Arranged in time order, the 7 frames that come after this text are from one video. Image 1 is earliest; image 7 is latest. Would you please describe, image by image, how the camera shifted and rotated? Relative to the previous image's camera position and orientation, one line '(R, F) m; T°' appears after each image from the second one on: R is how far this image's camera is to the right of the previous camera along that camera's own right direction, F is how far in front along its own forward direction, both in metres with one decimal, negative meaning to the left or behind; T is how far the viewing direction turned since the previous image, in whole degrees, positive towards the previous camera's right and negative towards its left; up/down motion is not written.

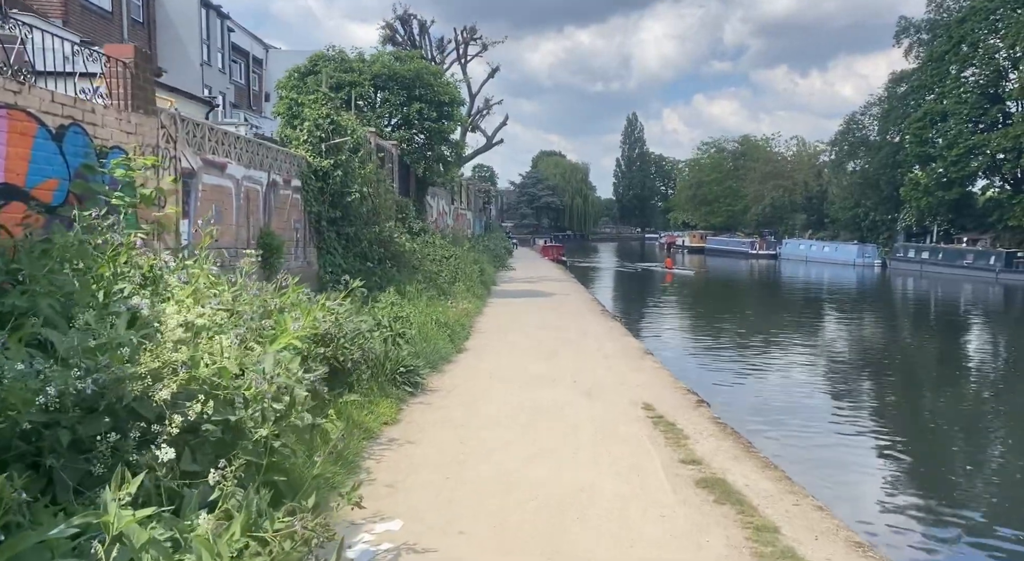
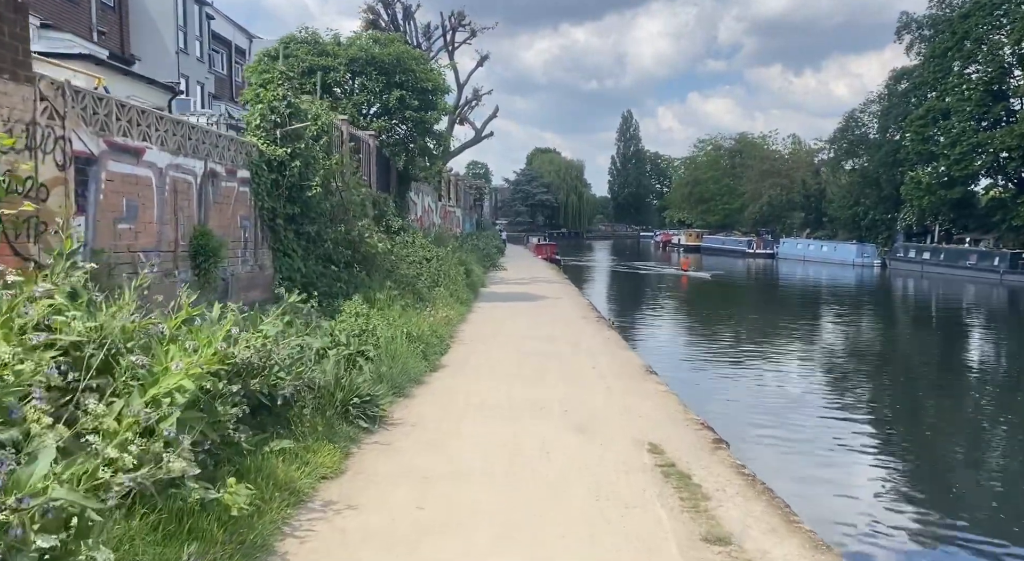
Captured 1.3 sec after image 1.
(+0.1, +1.7) m; 0°
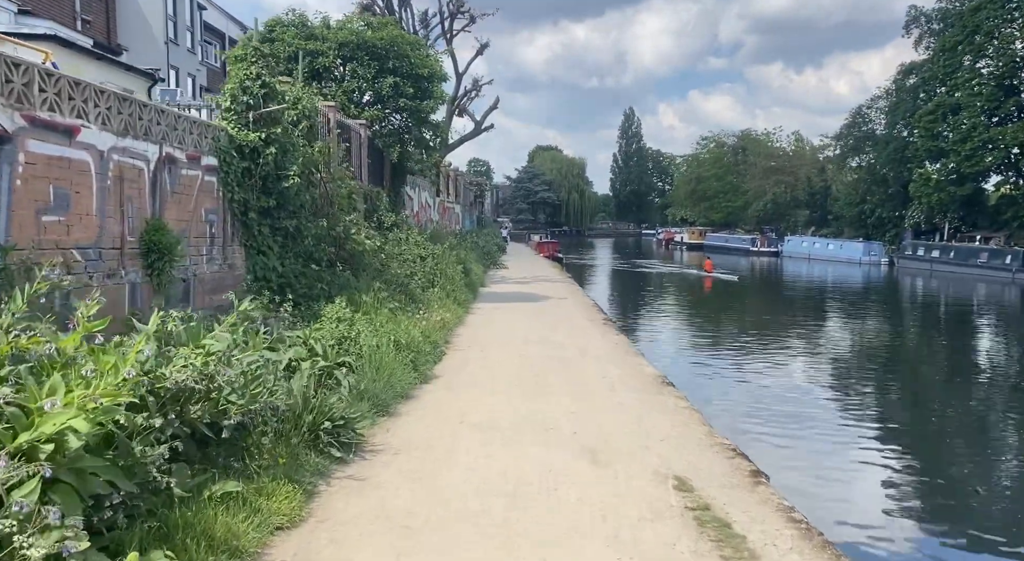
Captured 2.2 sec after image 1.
(0.0, +1.2) m; 0°
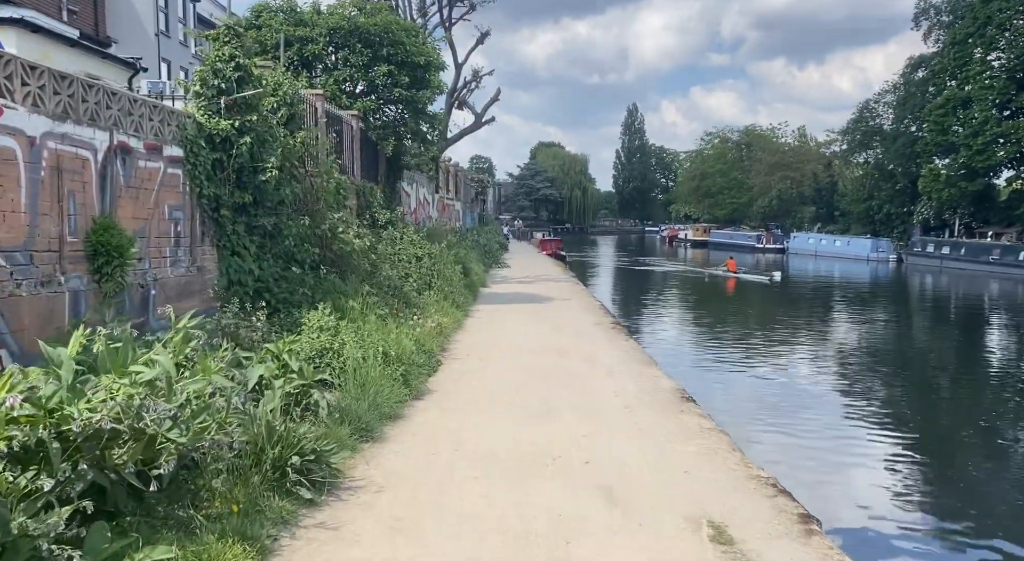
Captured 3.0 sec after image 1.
(0.0, +1.0) m; 0°
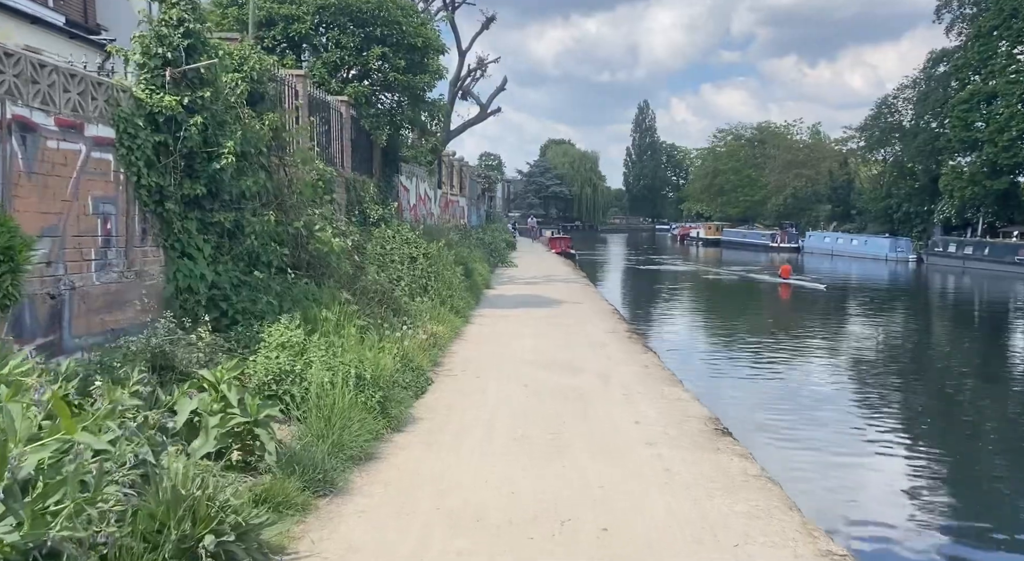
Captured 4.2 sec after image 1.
(+0.1, +1.5) m; -1°
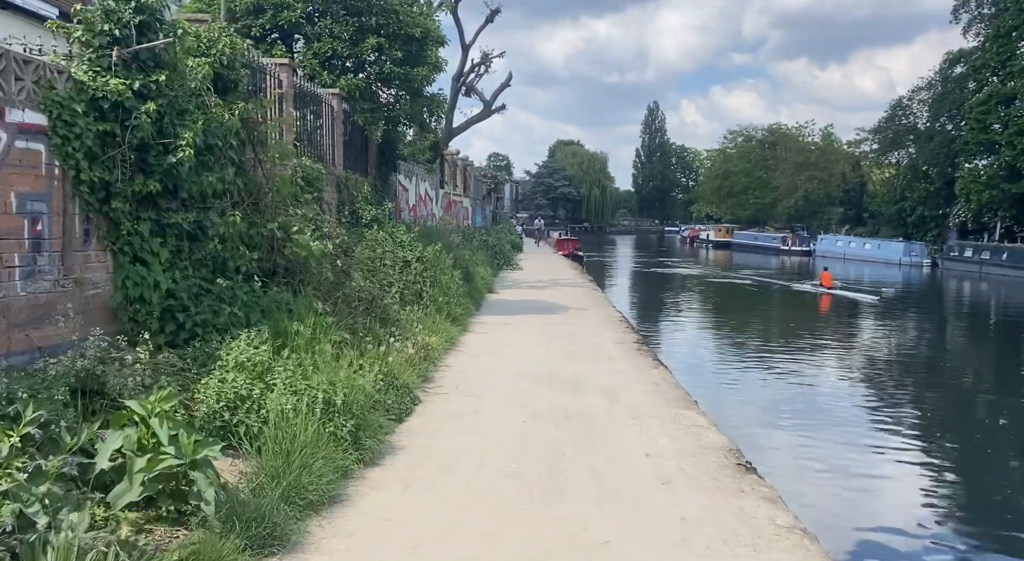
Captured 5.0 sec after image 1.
(+0.1, +1.0) m; 0°
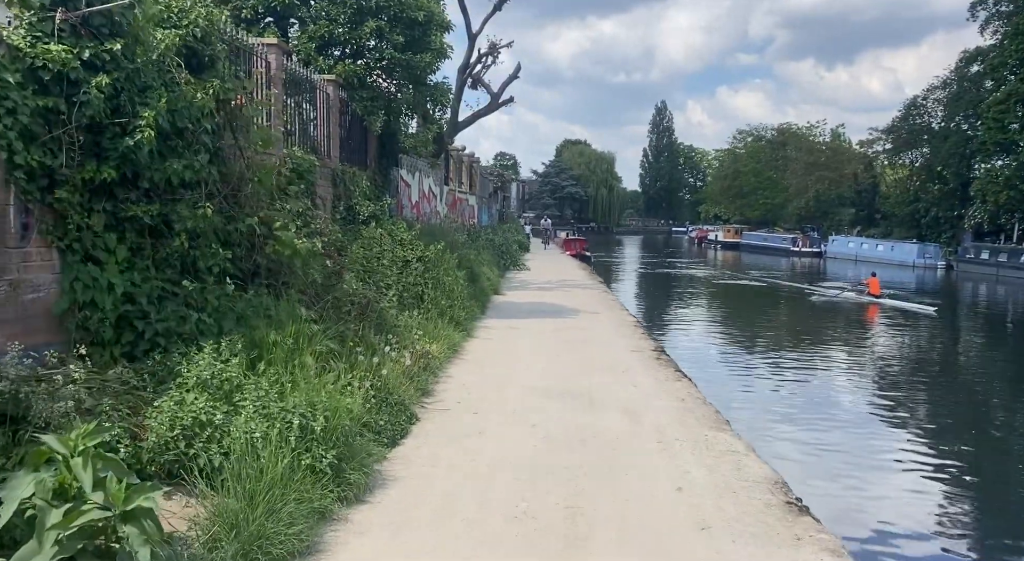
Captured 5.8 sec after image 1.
(0.0, +1.0) m; 0°
